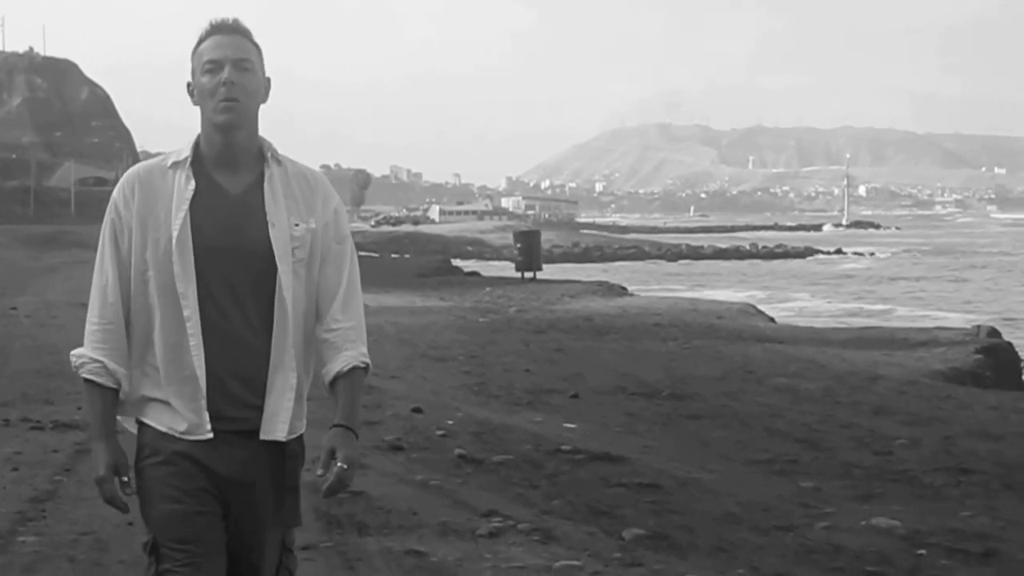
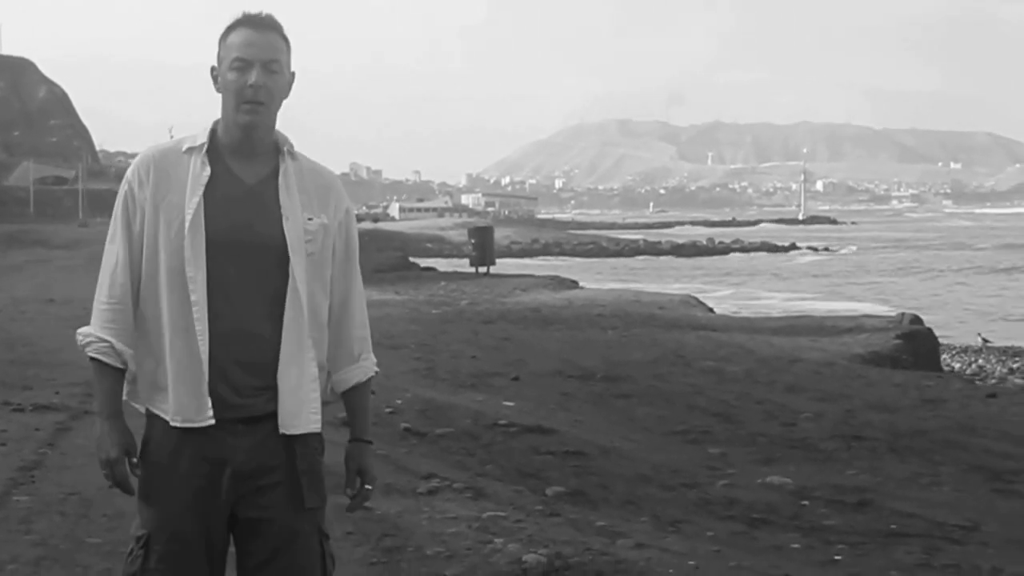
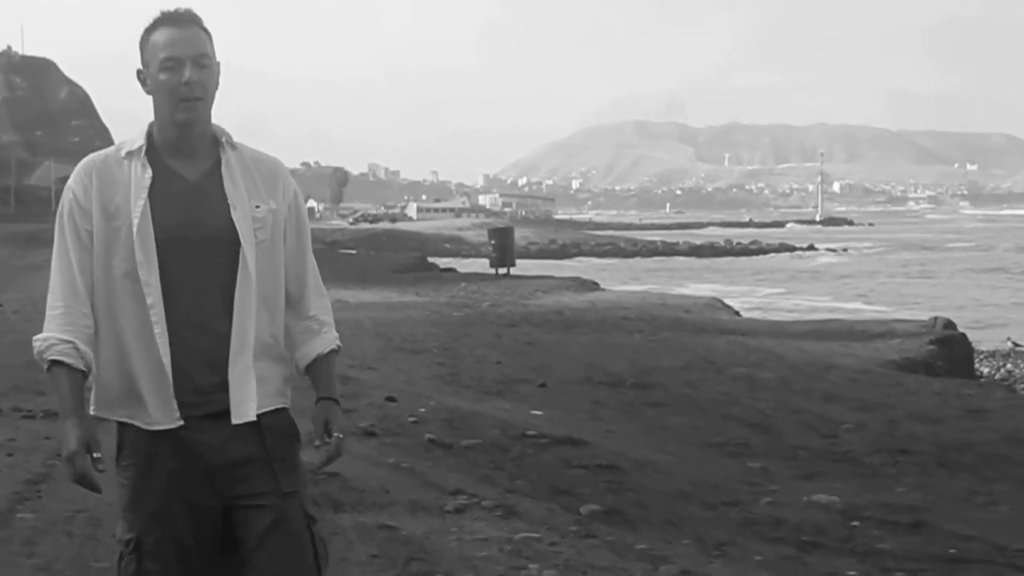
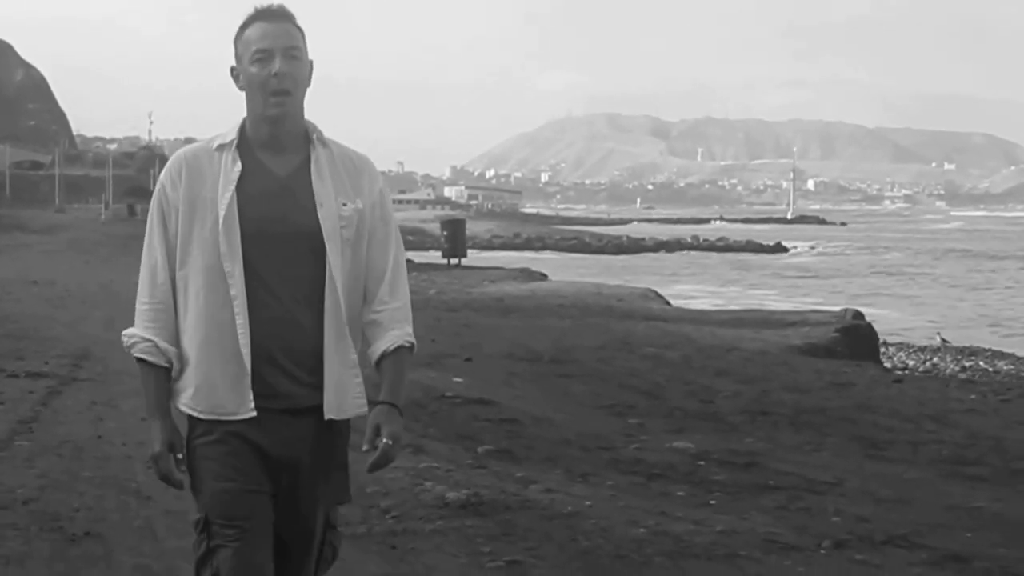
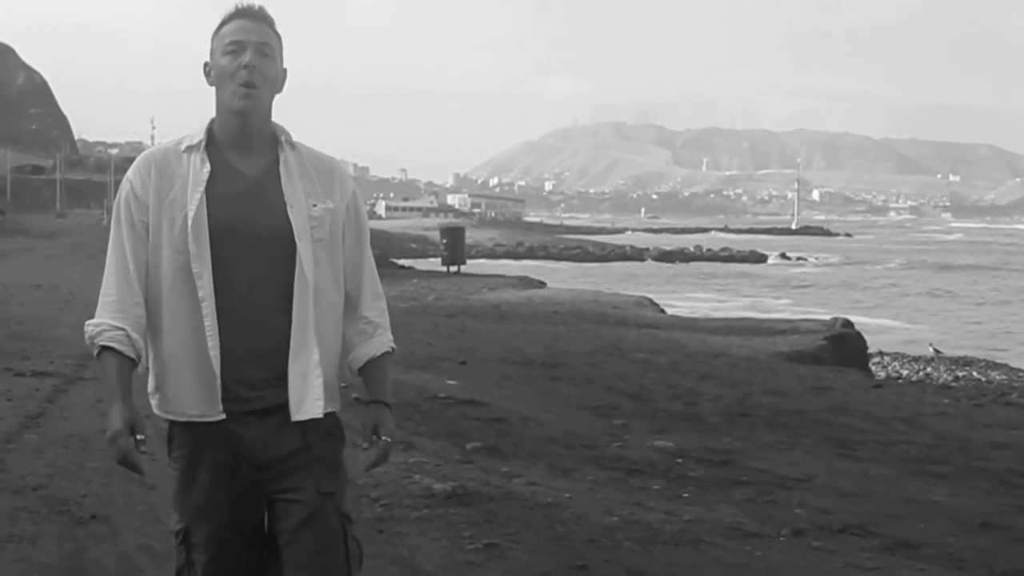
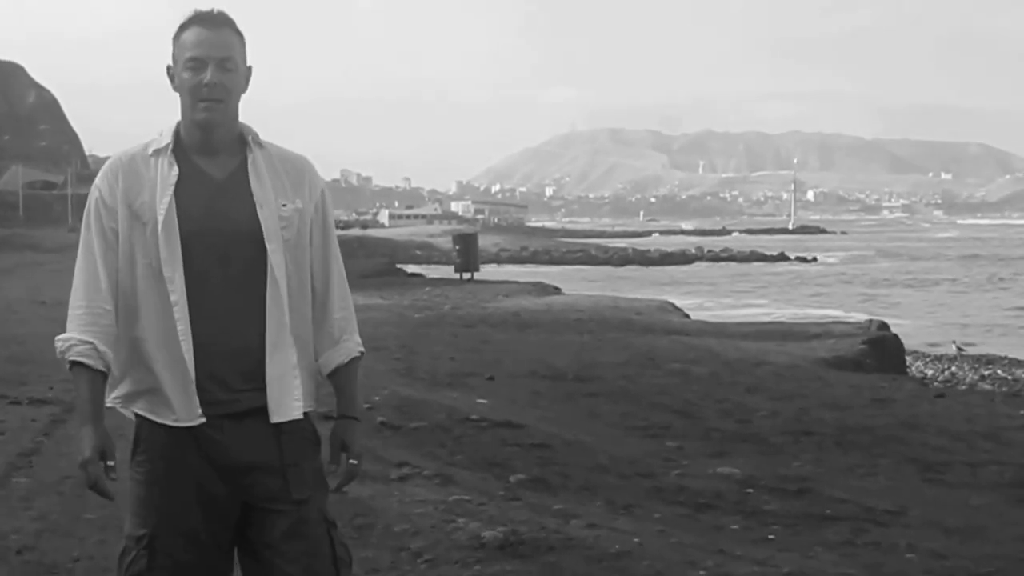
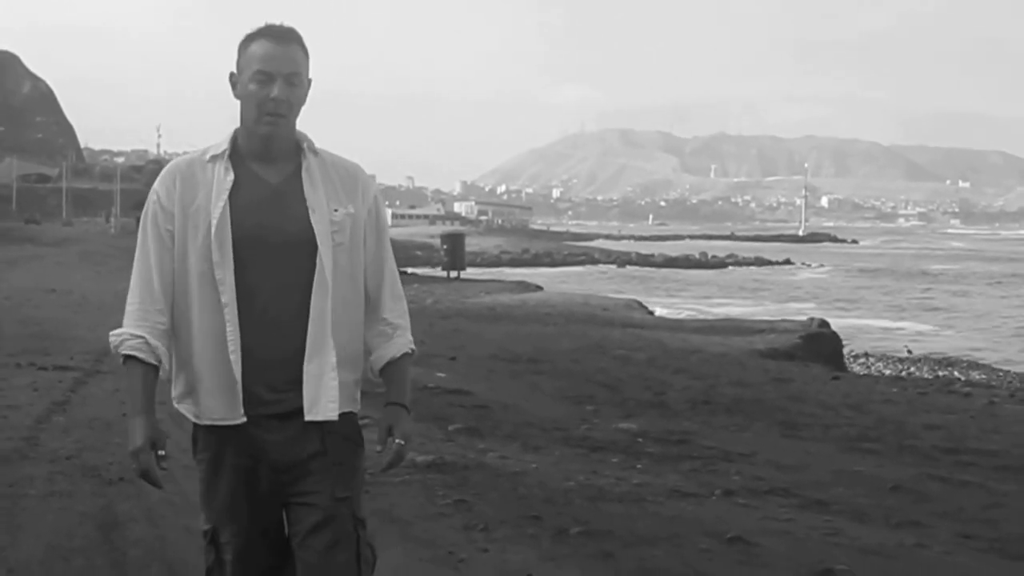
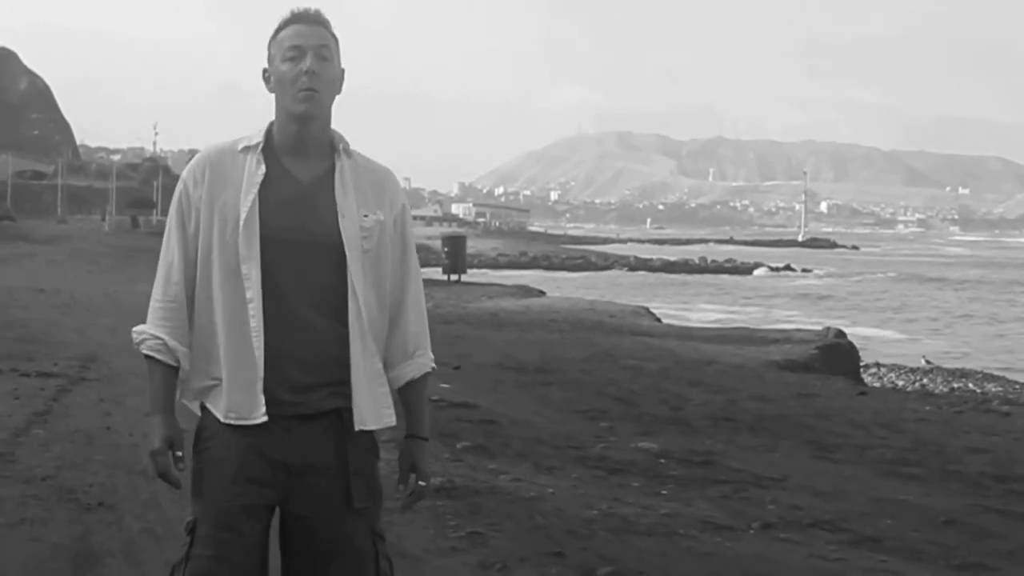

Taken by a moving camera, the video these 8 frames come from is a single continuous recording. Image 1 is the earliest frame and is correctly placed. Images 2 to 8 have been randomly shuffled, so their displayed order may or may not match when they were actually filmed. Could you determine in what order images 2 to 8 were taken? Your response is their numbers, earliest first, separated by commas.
3, 2, 6, 4, 5, 8, 7
